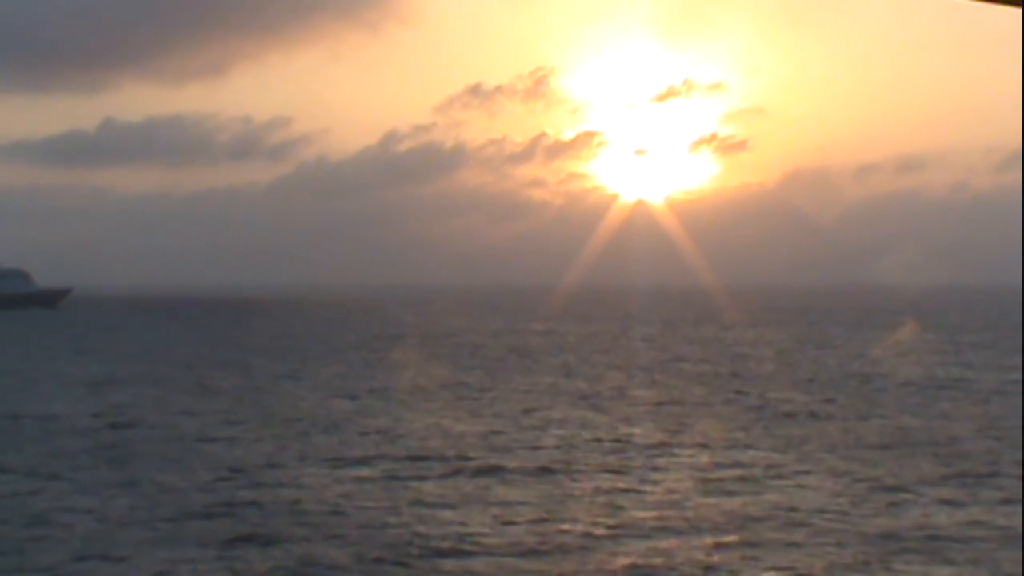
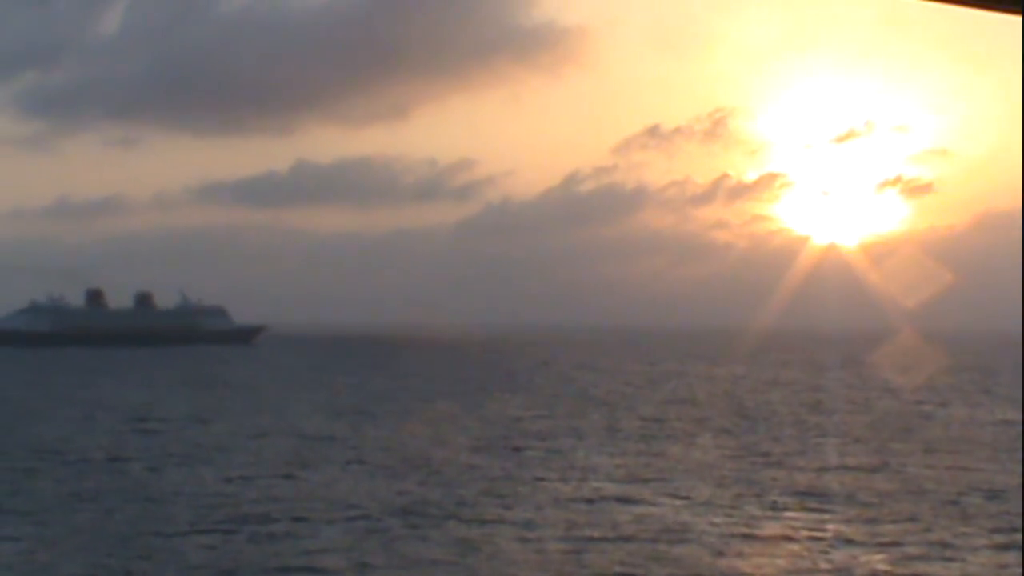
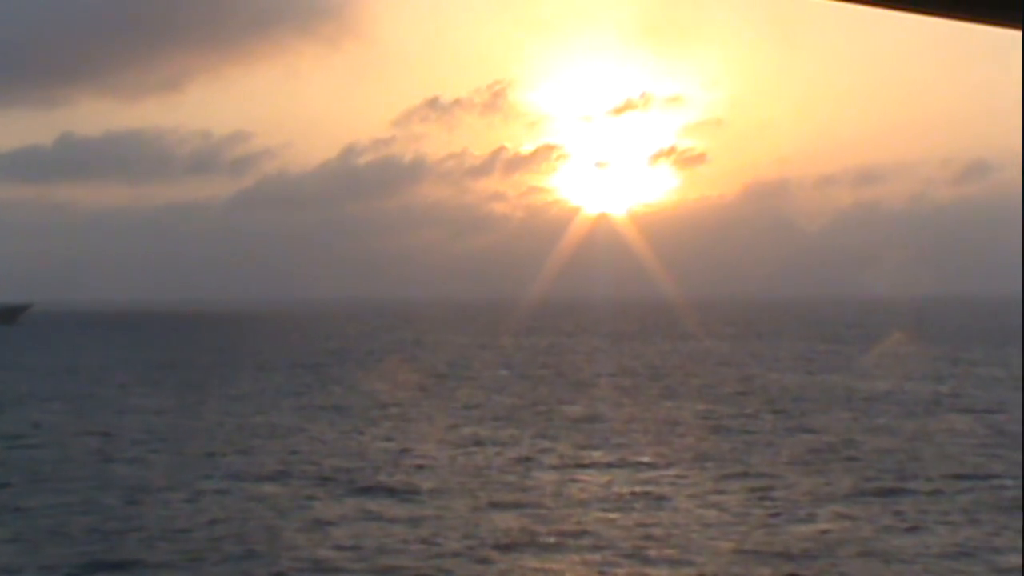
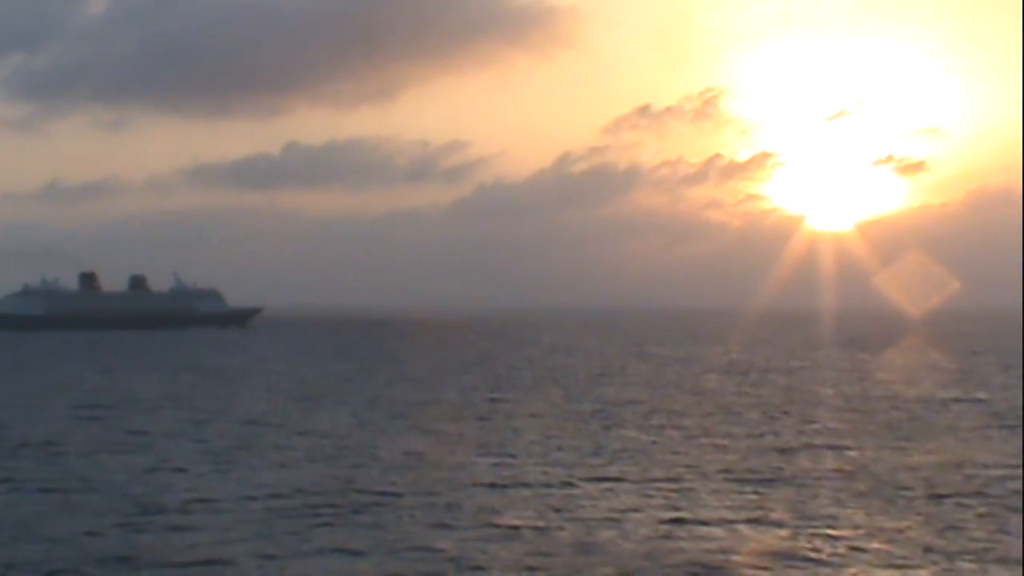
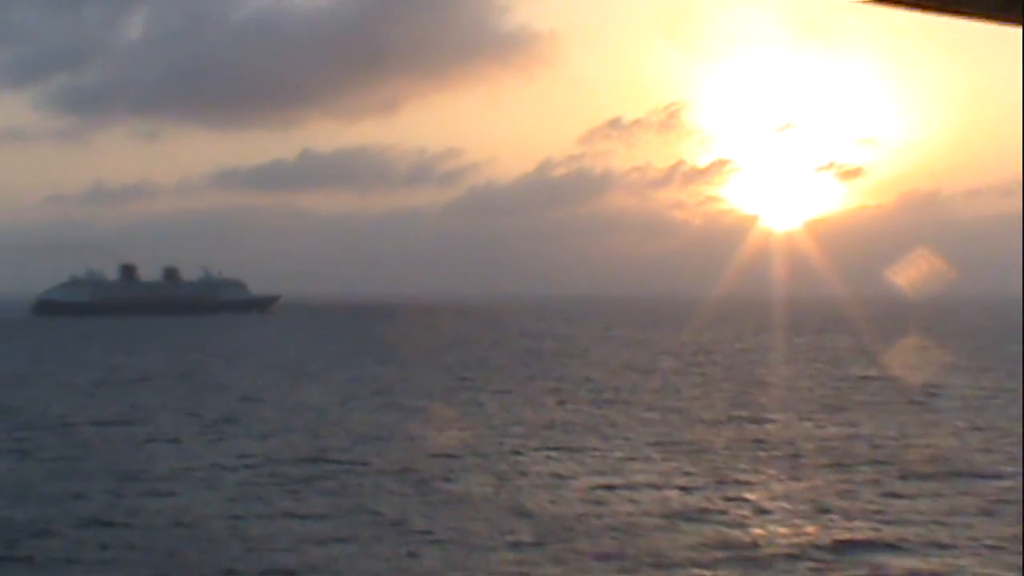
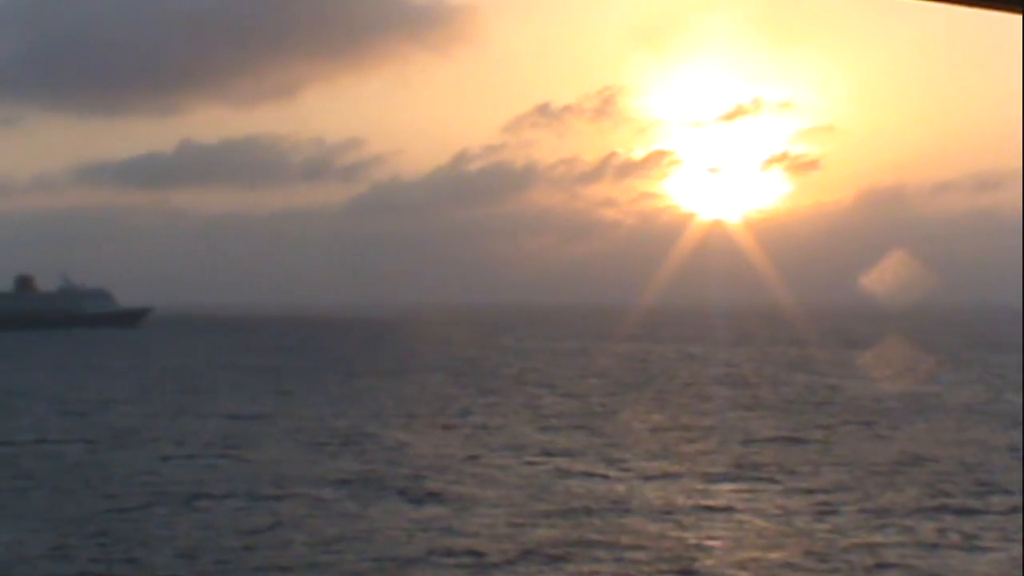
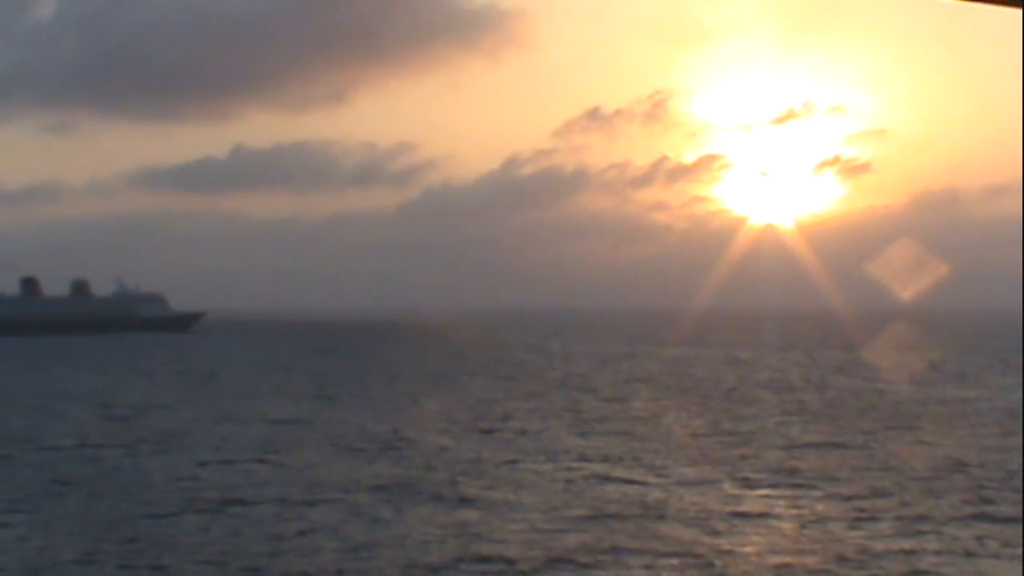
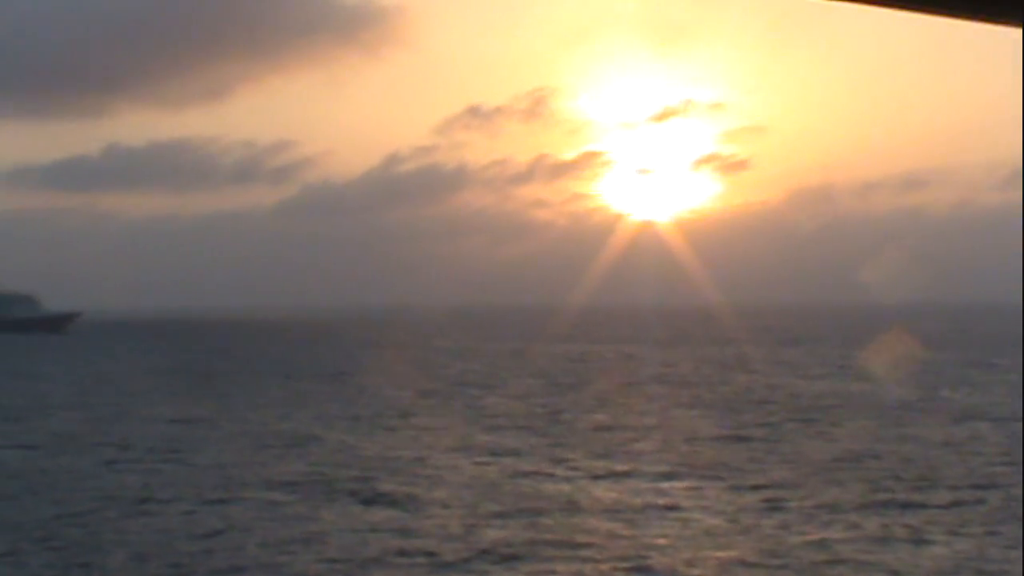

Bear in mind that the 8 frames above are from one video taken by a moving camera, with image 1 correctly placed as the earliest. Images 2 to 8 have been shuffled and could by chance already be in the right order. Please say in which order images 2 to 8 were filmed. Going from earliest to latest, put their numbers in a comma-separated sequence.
3, 8, 6, 7, 2, 4, 5
